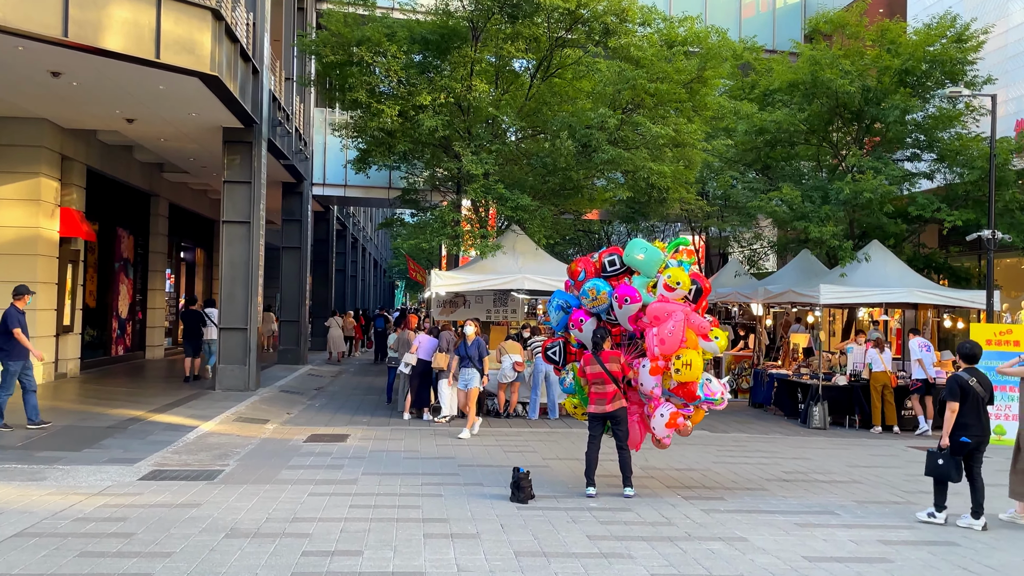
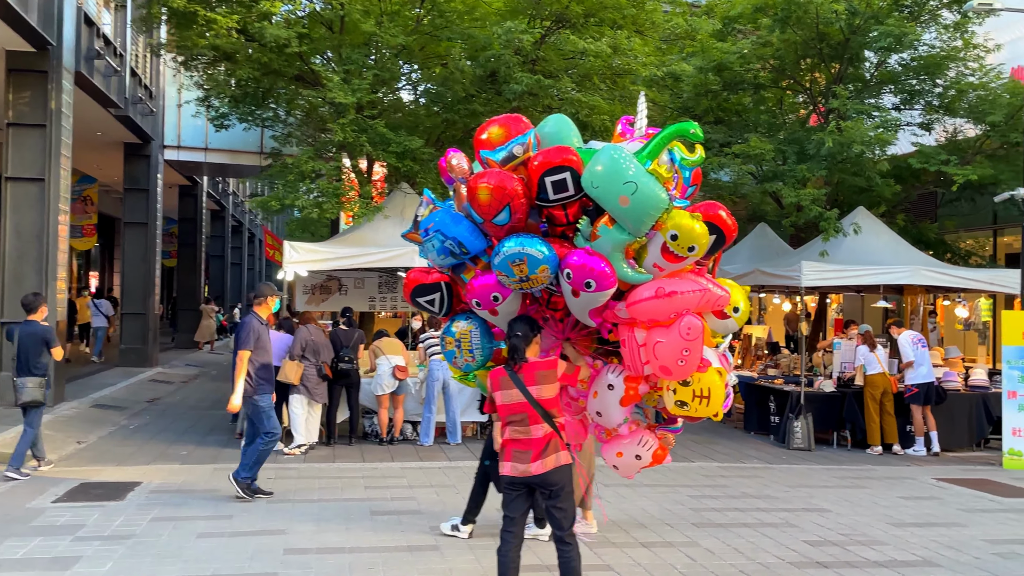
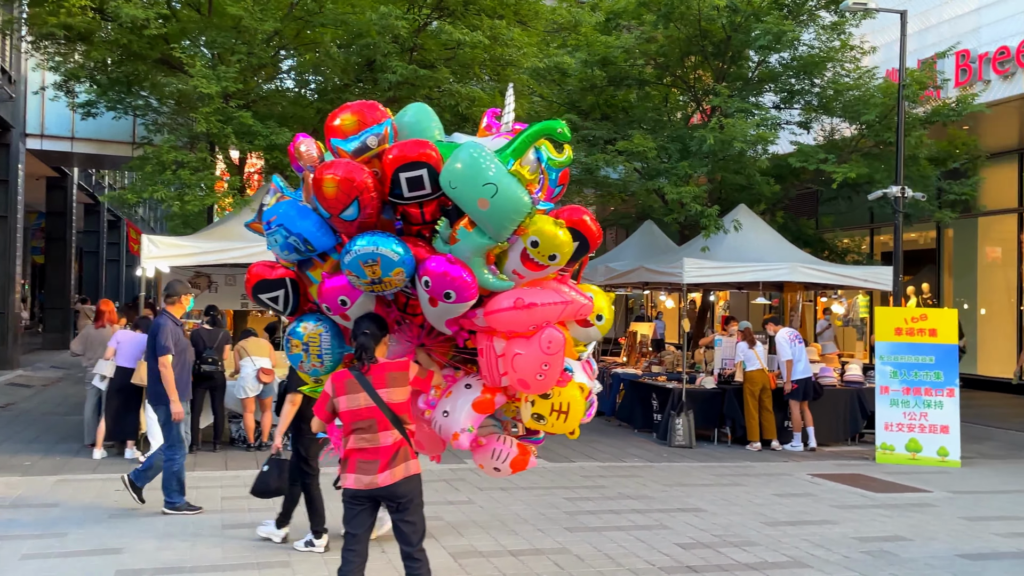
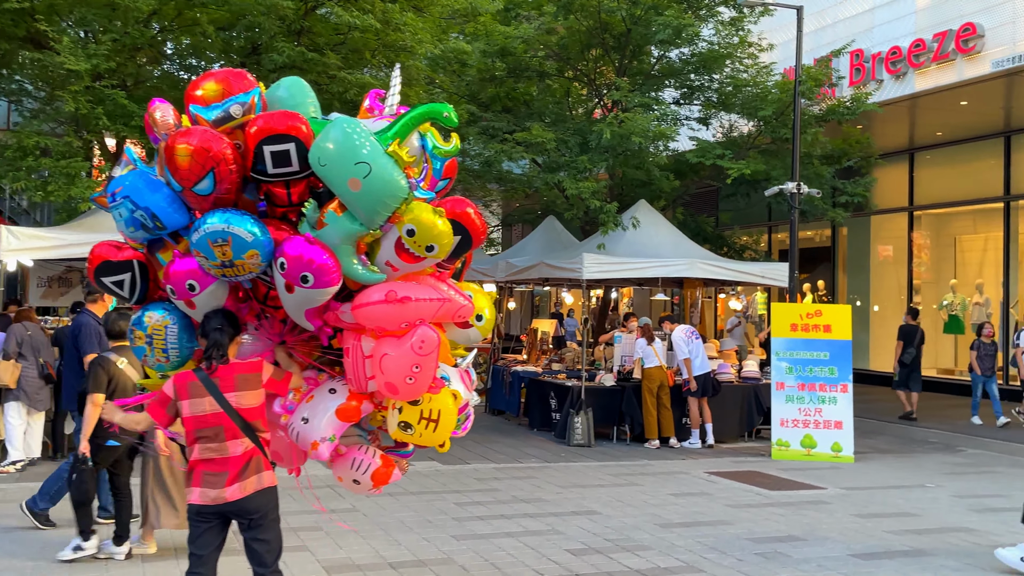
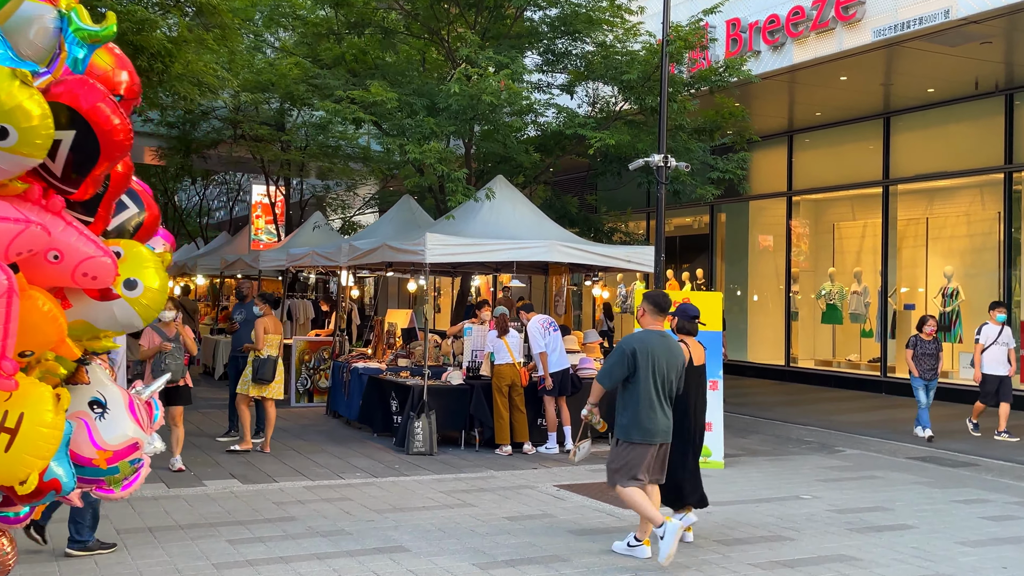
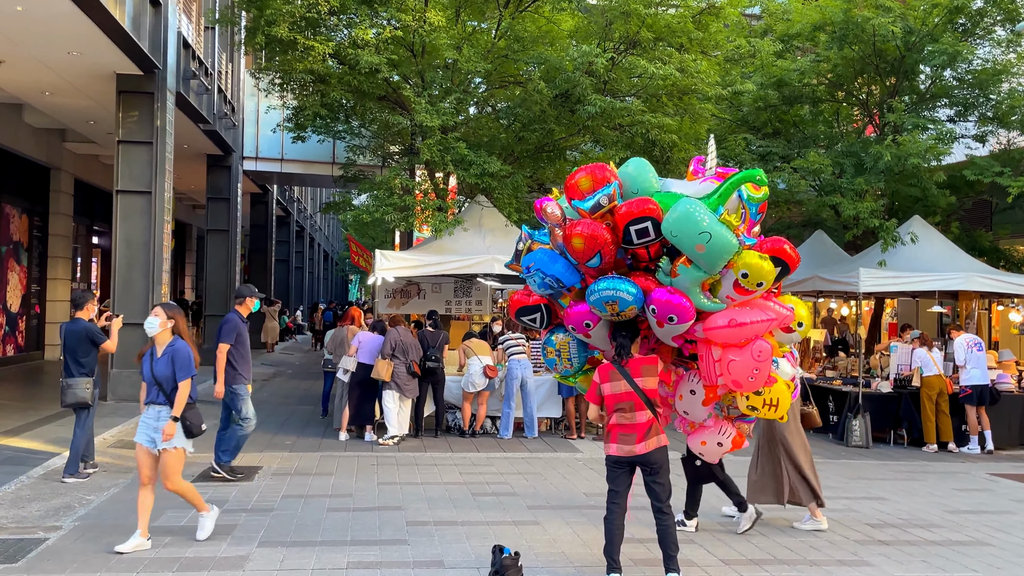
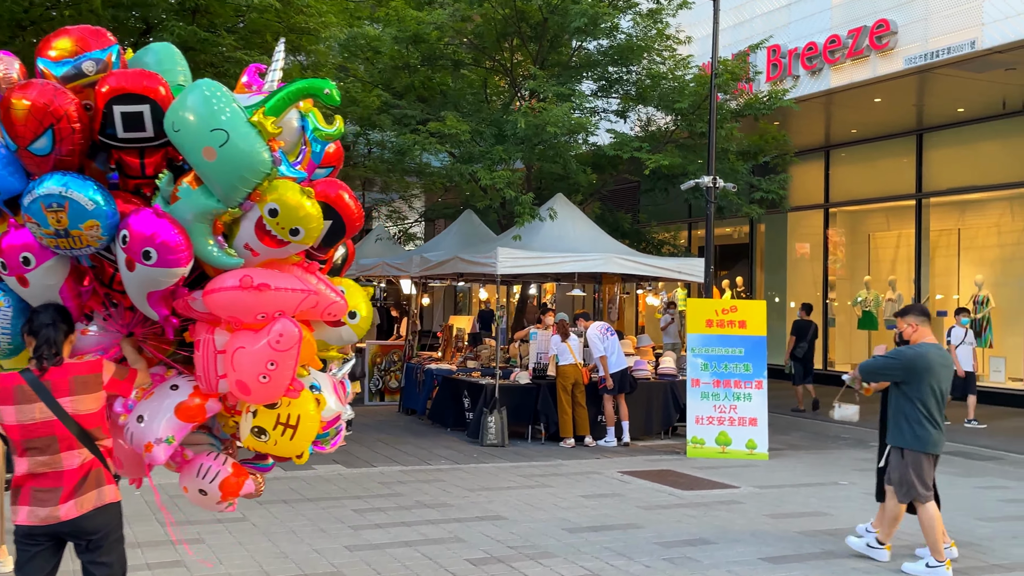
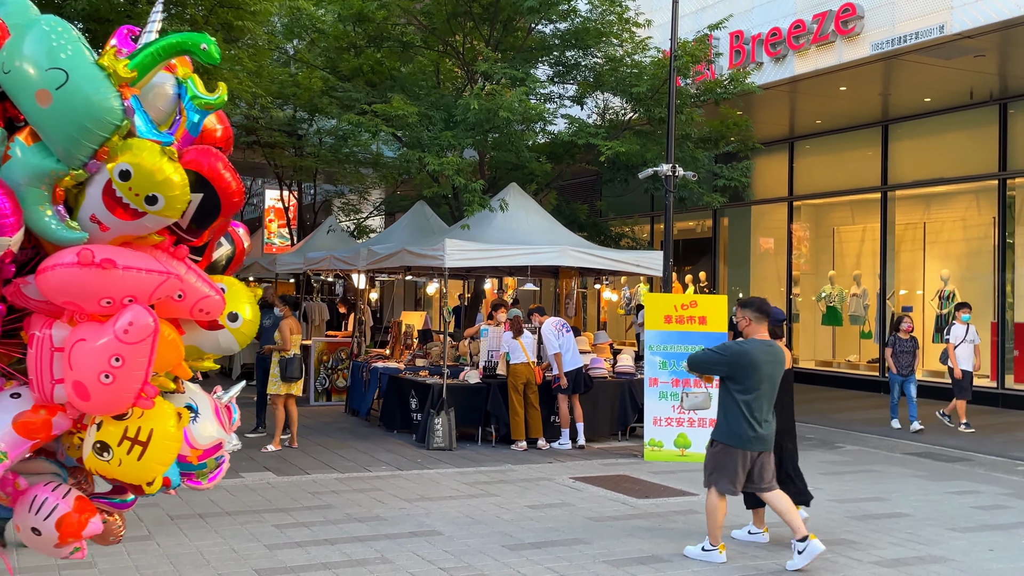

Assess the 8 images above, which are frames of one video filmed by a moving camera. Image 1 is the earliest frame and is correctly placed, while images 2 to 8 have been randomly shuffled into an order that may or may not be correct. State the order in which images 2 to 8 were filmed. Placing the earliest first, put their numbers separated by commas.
6, 2, 3, 4, 7, 8, 5
